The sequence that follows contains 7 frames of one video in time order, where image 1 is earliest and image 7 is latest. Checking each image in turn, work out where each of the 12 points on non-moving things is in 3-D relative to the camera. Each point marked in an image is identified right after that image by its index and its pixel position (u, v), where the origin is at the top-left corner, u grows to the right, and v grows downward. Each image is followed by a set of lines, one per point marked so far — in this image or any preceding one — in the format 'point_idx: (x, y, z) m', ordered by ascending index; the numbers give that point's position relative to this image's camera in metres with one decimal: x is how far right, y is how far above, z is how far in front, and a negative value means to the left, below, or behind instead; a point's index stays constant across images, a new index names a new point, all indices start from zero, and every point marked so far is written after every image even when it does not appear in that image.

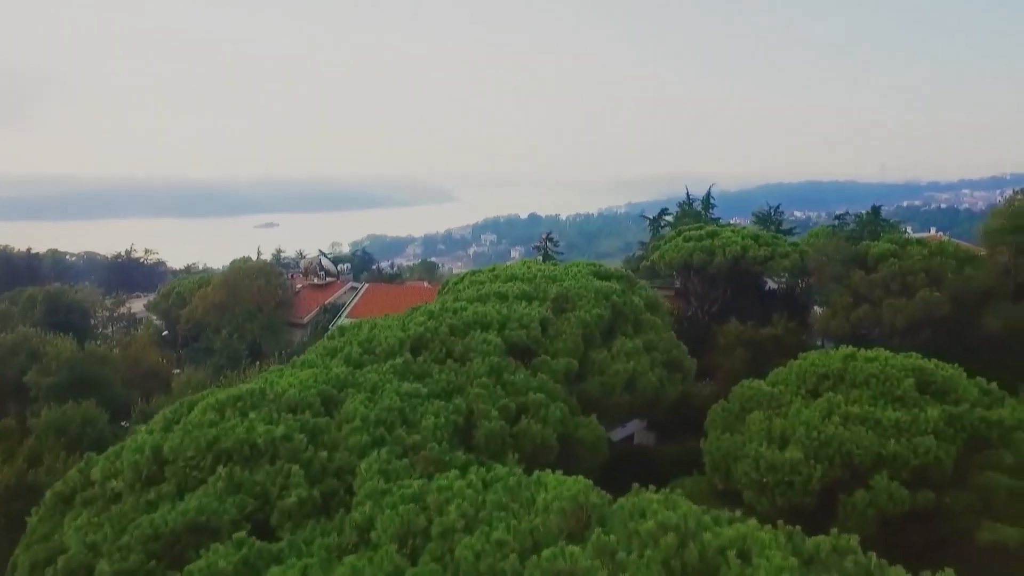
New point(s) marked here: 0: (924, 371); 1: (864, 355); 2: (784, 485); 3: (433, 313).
0: (+9.0, -1.8, +16.9) m
1: (+8.1, -1.5, +17.9) m
2: (+4.9, -3.8, +14.3) m
3: (-1.9, -0.6, +18.1) m
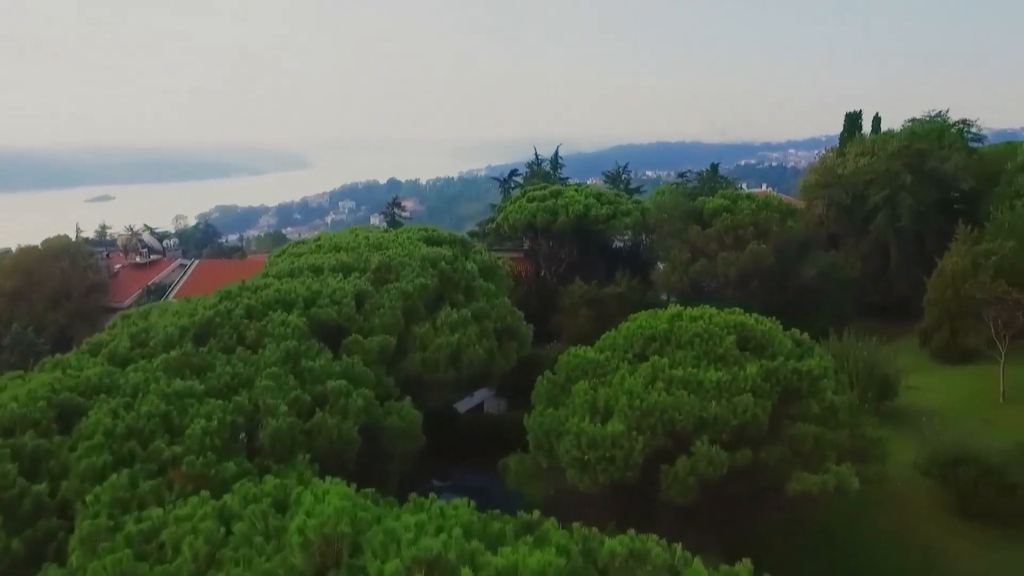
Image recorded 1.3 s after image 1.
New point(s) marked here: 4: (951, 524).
0: (+5.1, -0.9, +16.8) m
1: (+4.0, -0.5, +17.5) m
2: (+1.6, -3.1, +13.6) m
3: (-5.9, -0.1, +16.0) m
4: (+11.2, -5.9, +19.8) m
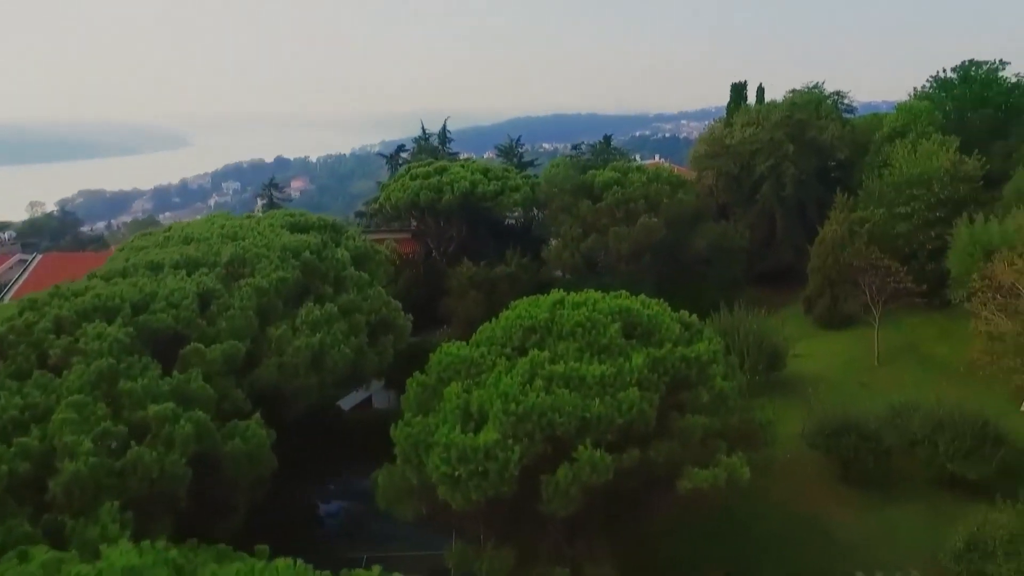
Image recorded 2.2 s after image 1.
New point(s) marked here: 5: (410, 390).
0: (+2.4, -0.5, +15.8) m
1: (+1.3, -0.2, +16.4) m
2: (-0.5, -3.0, +12.3) m
3: (-8.4, -0.2, +13.6) m
4: (+8.3, -5.2, +19.7) m
5: (-1.9, -1.9, +14.6) m
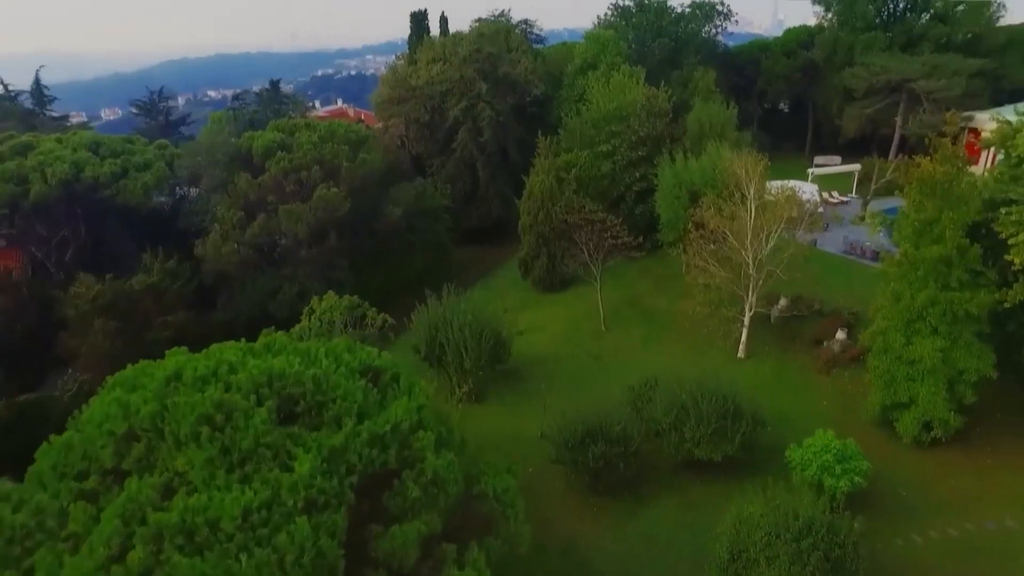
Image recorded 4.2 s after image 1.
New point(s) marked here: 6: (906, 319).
0: (-3.0, -1.3, +10.4) m
1: (-4.4, -1.2, +10.6) m
2: (-4.2, -4.4, +6.4) m
3: (-12.3, -2.8, +4.6) m
4: (+1.6, -4.8, +16.6) m
5: (-6.5, -3.5, +7.9) m
6: (+8.0, -0.6, +15.6) m
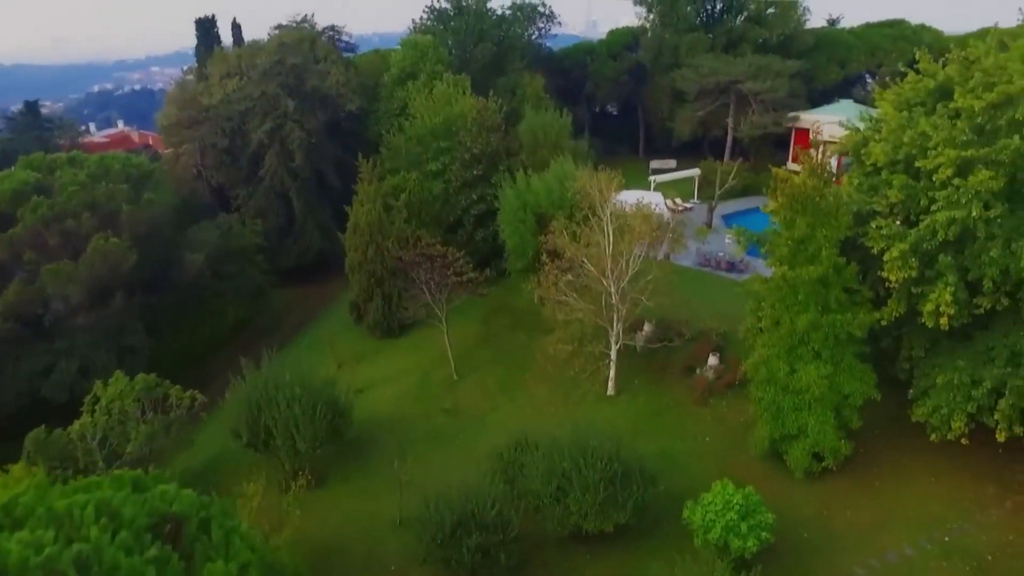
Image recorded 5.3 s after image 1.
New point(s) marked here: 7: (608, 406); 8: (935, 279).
0: (-4.3, -2.7, +6.9) m
1: (-5.7, -2.7, +6.8) m
2: (-4.3, -5.9, +2.7) m
3: (-11.9, -5.1, -0.7) m
4: (-0.9, -5.9, +14.0) m
5: (-6.9, -5.2, +3.8) m
6: (+5.2, -1.1, +14.4) m
7: (+2.2, -2.7, +17.7) m
8: (+7.3, +0.2, +13.2) m
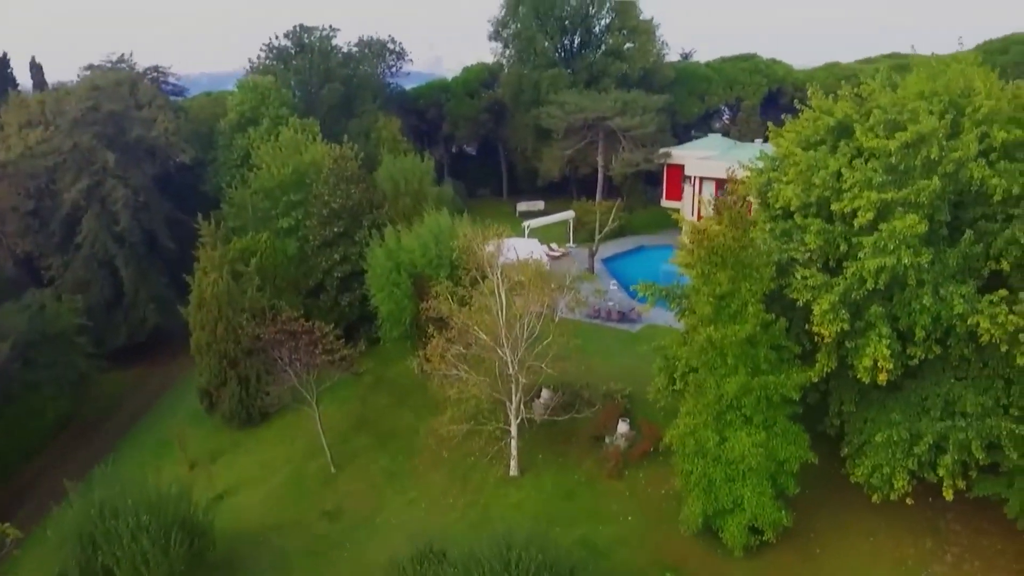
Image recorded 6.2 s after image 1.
0: (-4.3, -4.1, +3.9) m
1: (-5.6, -4.2, +3.5) m
2: (-3.2, -7.0, -0.3) m
3: (-10.1, -6.6, -5.2) m
4: (-2.0, -7.3, +11.3) m
5: (-6.1, -6.6, +0.2) m
6: (+3.5, -2.1, +13.1) m
7: (+0.1, -4.1, +15.6) m
8: (+5.7, -0.7, +12.3) m
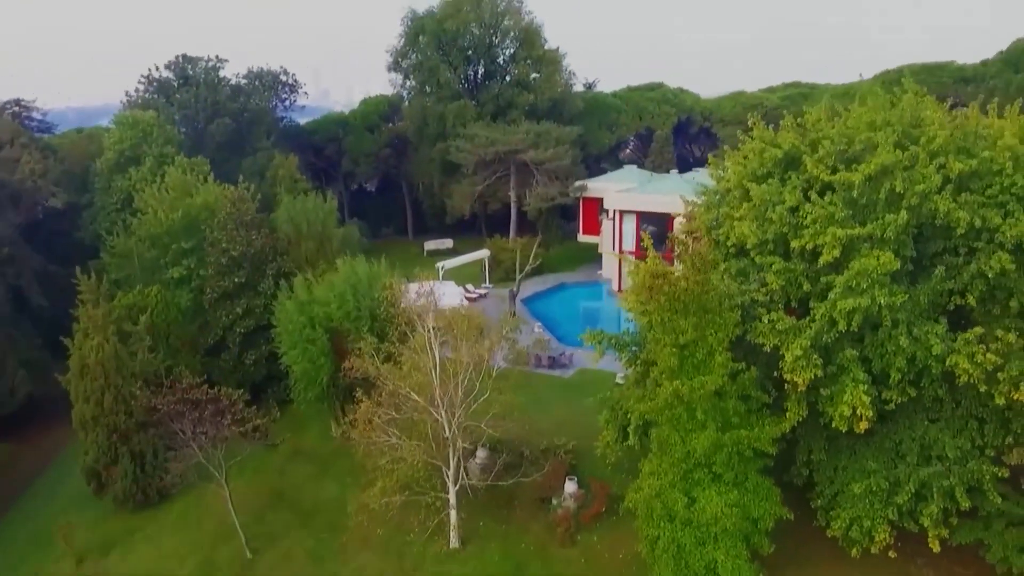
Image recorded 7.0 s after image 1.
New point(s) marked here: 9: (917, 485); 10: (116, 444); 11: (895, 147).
0: (-3.7, -4.8, +1.8) m
1: (-4.9, -4.9, +1.2) m
2: (-1.9, -7.5, -2.4) m
3: (-8.2, -7.2, -8.1) m
4: (-2.3, -8.2, +9.3) m
5: (-4.8, -7.2, -2.2) m
6: (+2.7, -2.9, +12.0) m
7: (-0.9, -5.1, +14.0) m
8: (+4.9, -1.3, +11.5) m
9: (+5.9, -2.9, +11.3) m
10: (-8.6, -3.4, +16.7) m
11: (+5.9, +2.2, +11.7) m
